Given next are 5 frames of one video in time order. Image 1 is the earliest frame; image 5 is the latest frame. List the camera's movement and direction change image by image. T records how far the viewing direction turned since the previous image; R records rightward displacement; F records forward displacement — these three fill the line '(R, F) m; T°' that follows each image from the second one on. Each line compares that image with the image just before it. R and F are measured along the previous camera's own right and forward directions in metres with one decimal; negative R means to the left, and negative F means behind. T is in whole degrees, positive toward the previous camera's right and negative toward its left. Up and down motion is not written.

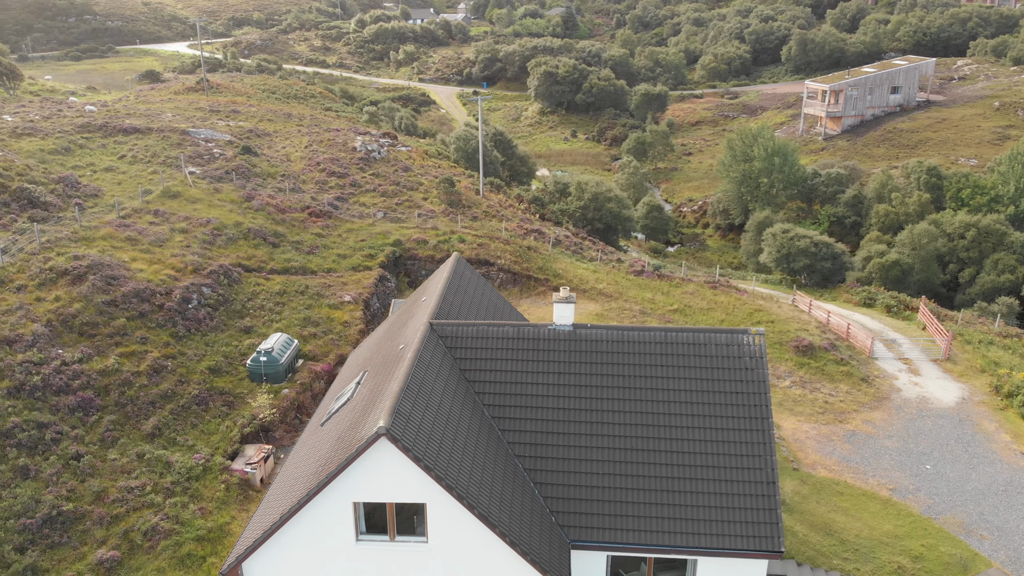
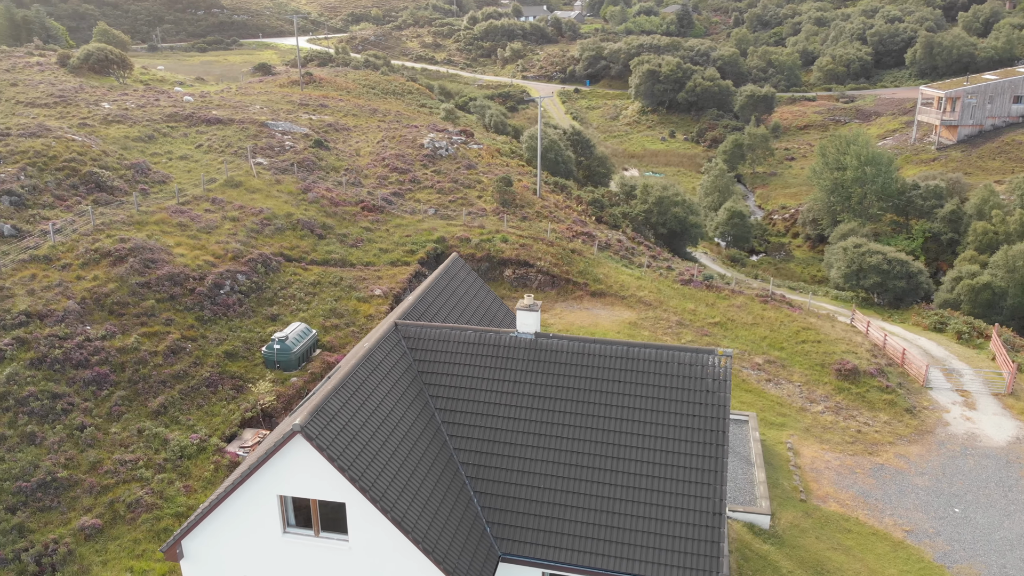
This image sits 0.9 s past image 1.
(+3.8, +0.5) m; -8°
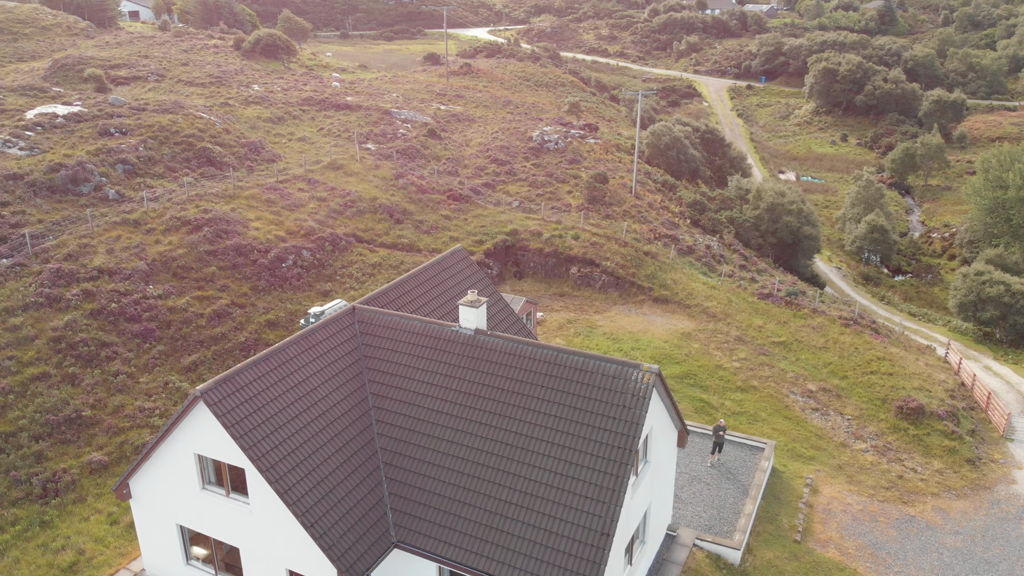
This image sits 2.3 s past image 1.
(+6.0, +0.7) m; -13°
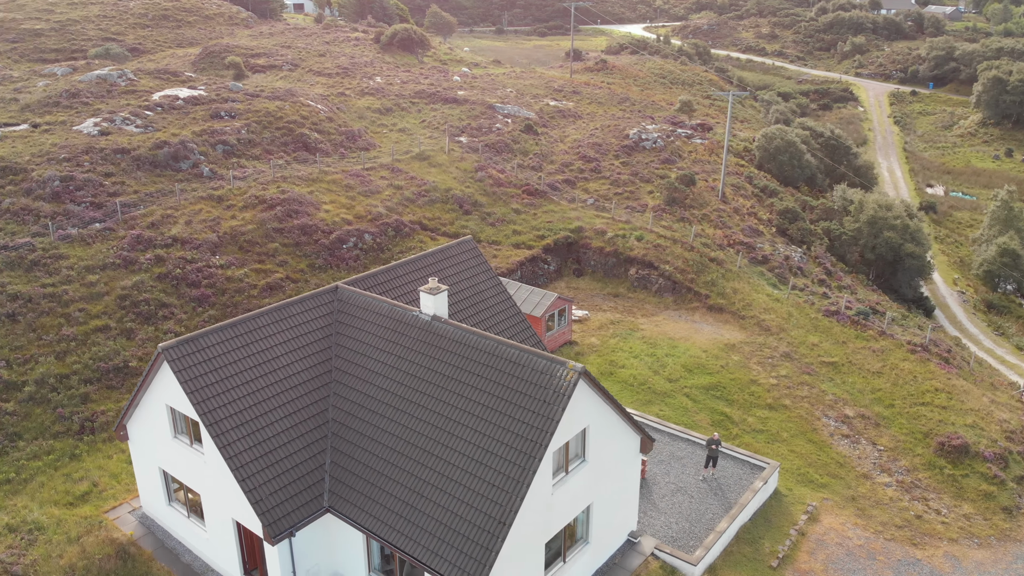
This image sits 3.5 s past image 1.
(+5.2, +0.1) m; -12°
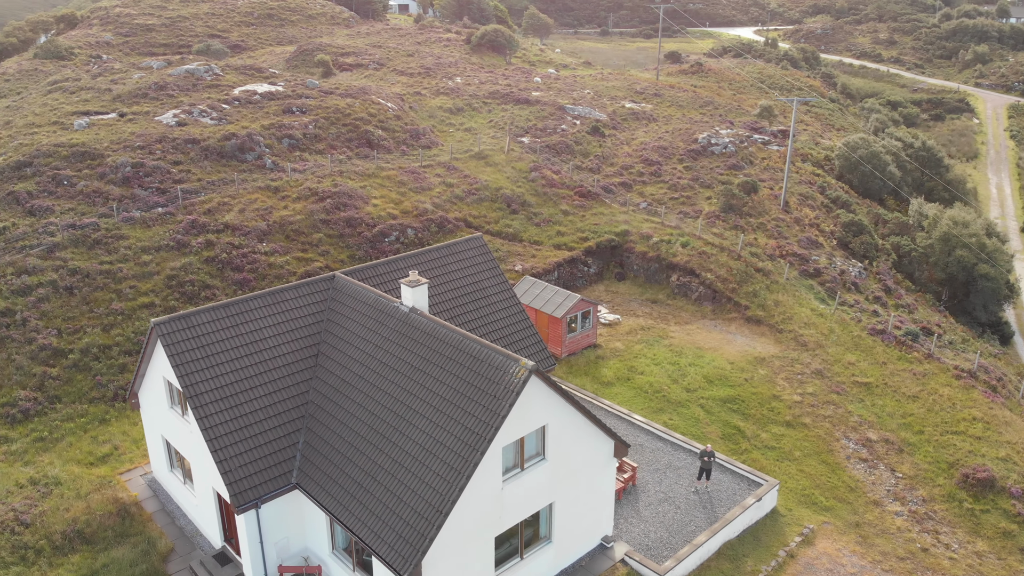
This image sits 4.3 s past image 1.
(+3.5, 0.0) m; -8°
